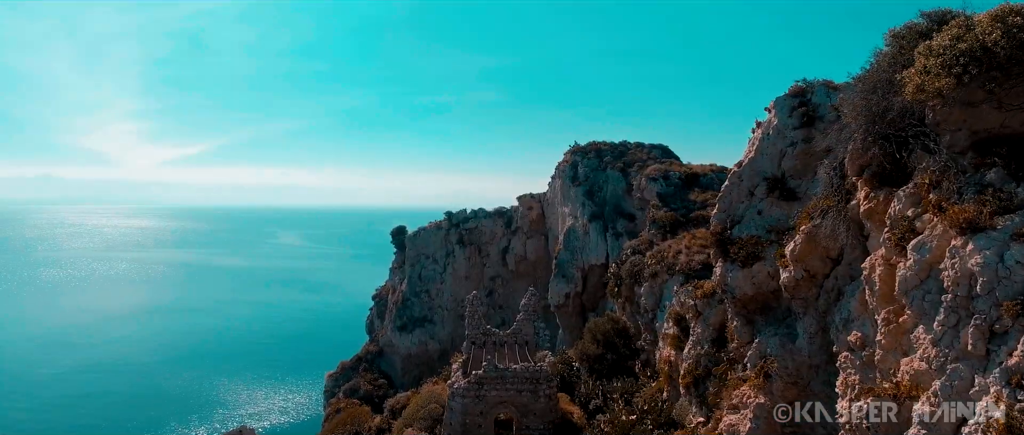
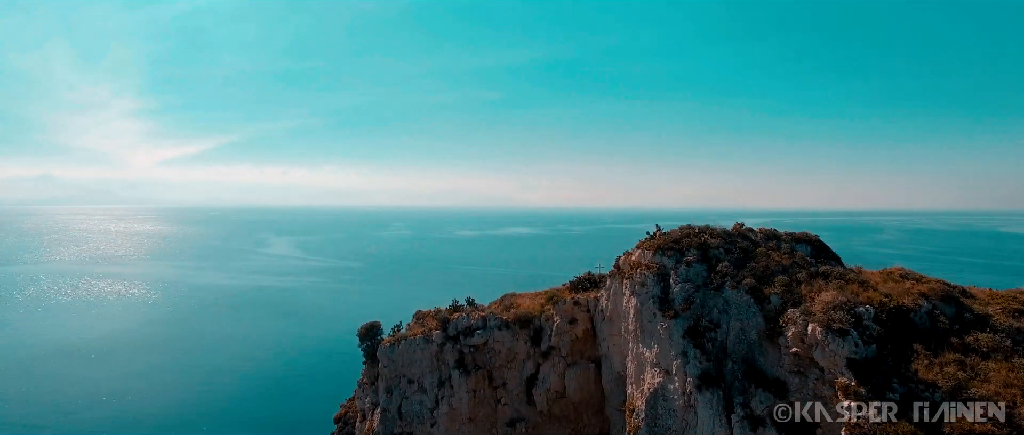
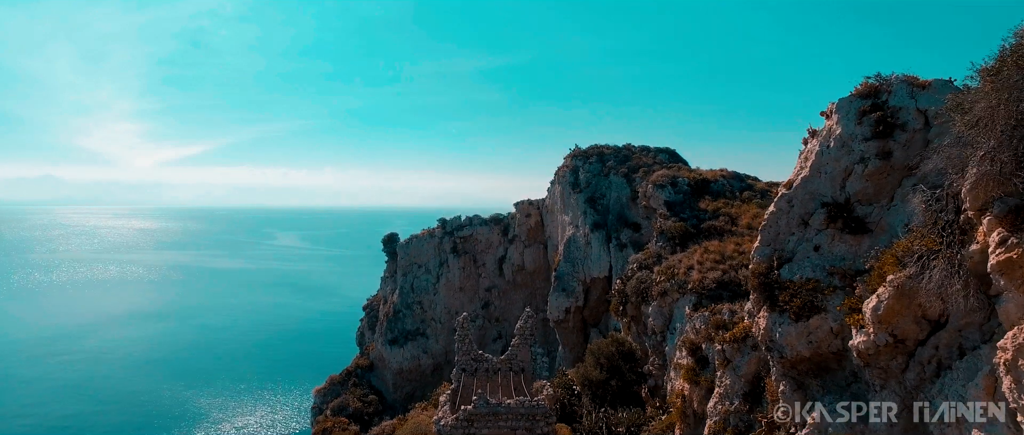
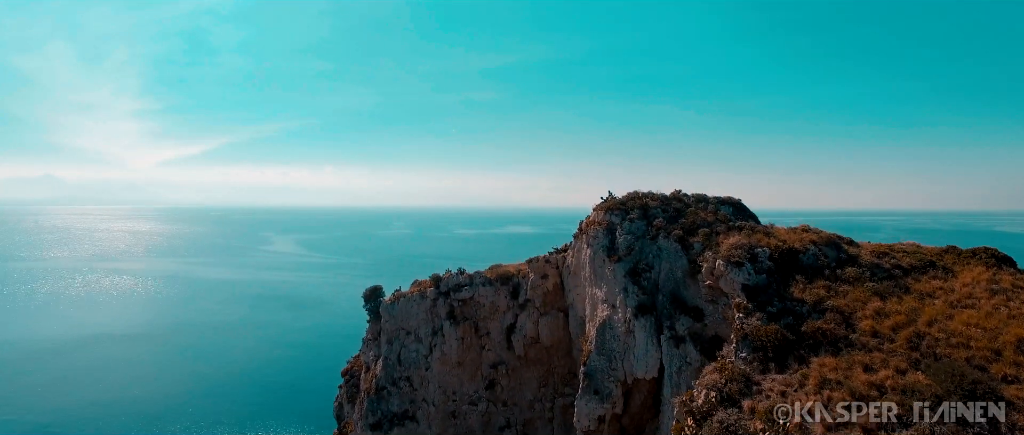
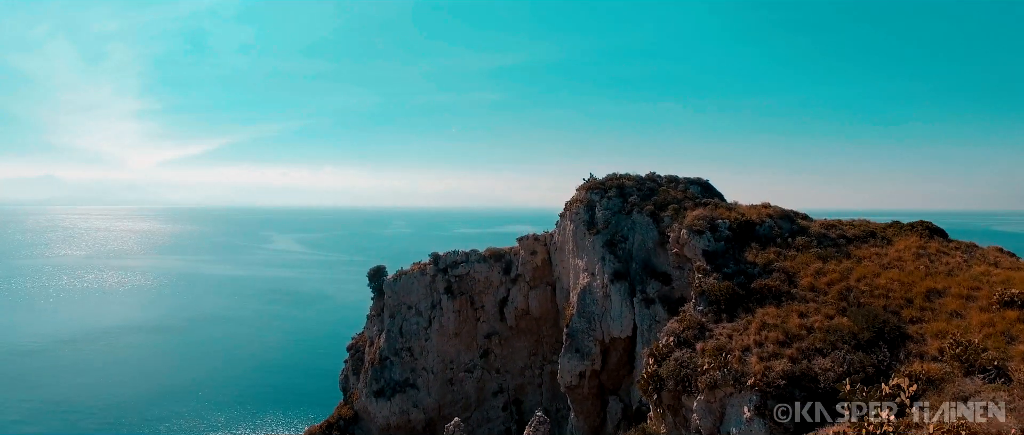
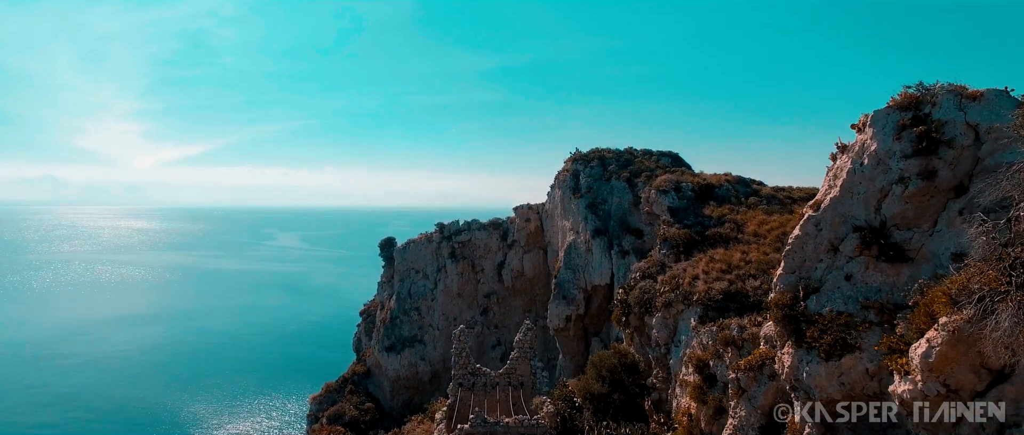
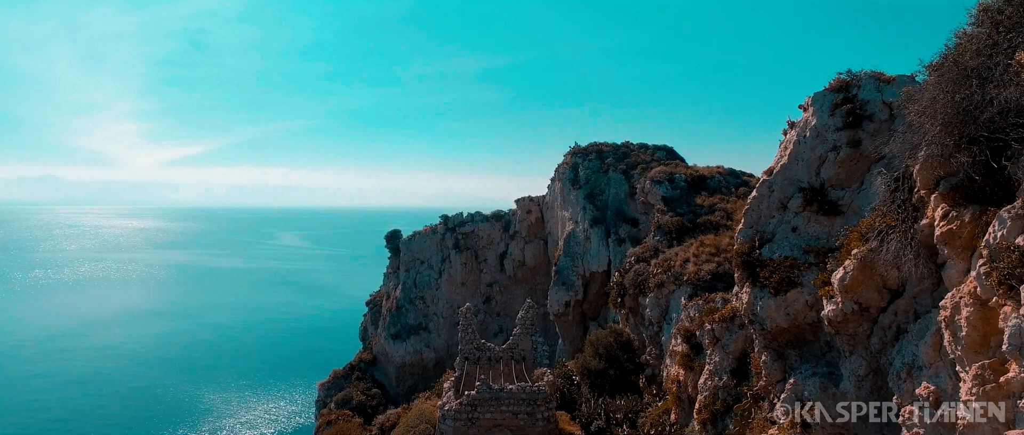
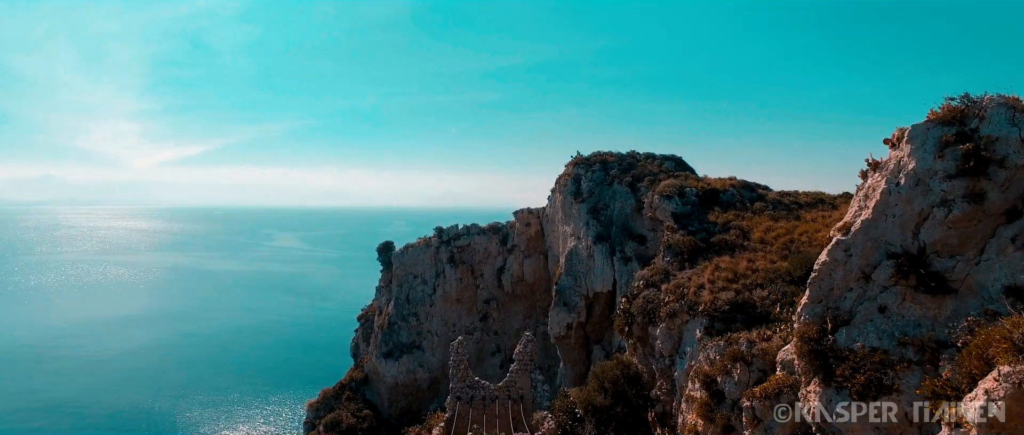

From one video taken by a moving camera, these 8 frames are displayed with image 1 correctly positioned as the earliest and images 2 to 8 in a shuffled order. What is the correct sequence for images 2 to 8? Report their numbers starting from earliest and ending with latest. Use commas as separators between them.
7, 3, 6, 8, 5, 4, 2
